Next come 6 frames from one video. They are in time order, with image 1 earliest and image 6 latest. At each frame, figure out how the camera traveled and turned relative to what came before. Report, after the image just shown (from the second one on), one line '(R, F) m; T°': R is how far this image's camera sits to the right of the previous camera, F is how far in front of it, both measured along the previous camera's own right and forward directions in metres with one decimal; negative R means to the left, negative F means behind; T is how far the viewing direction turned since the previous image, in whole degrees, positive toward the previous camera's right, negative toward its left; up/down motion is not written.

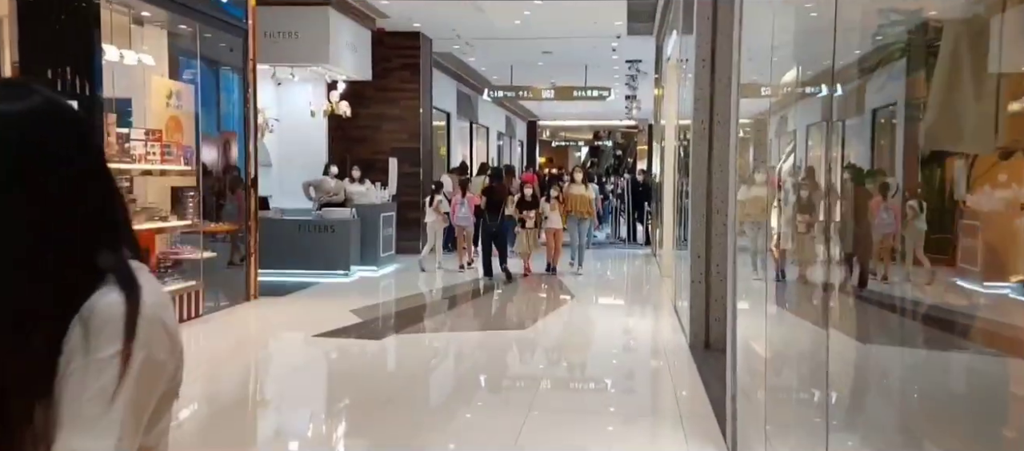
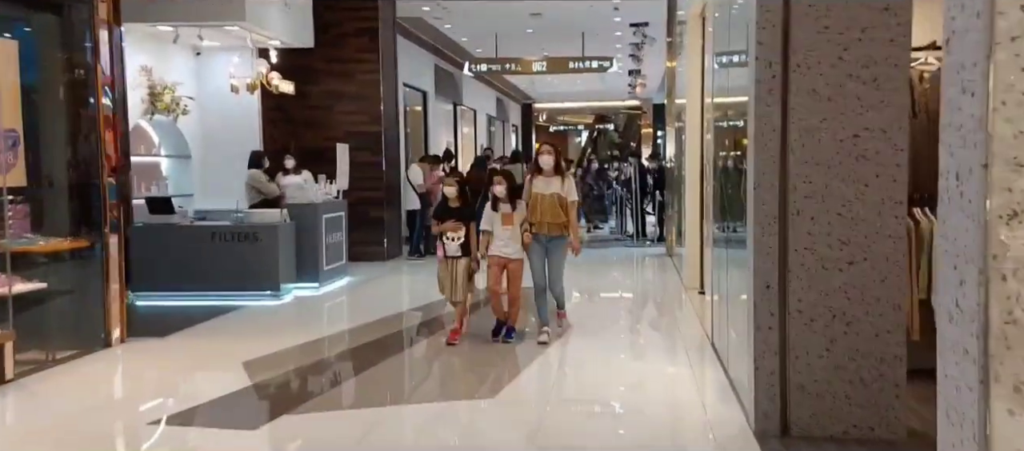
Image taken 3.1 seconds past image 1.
(+0.2, +2.3) m; 0°
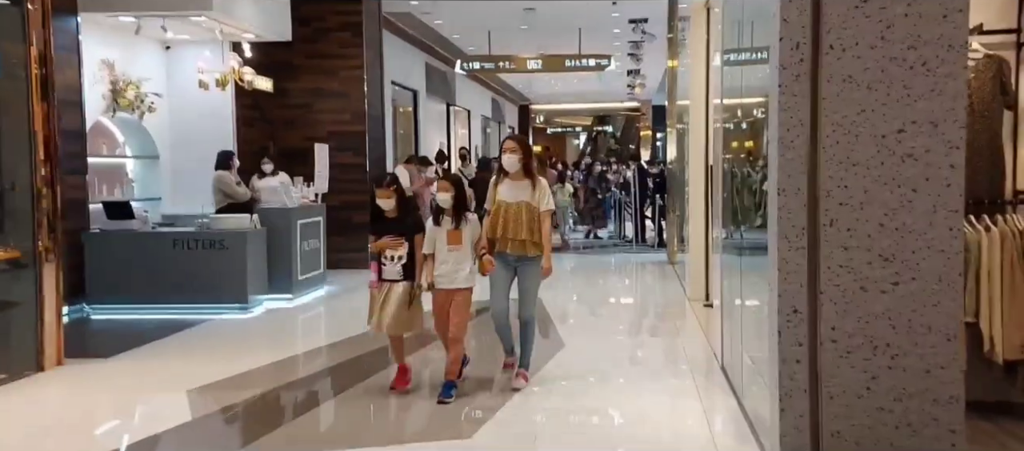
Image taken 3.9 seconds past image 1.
(+0.1, +0.6) m; 0°
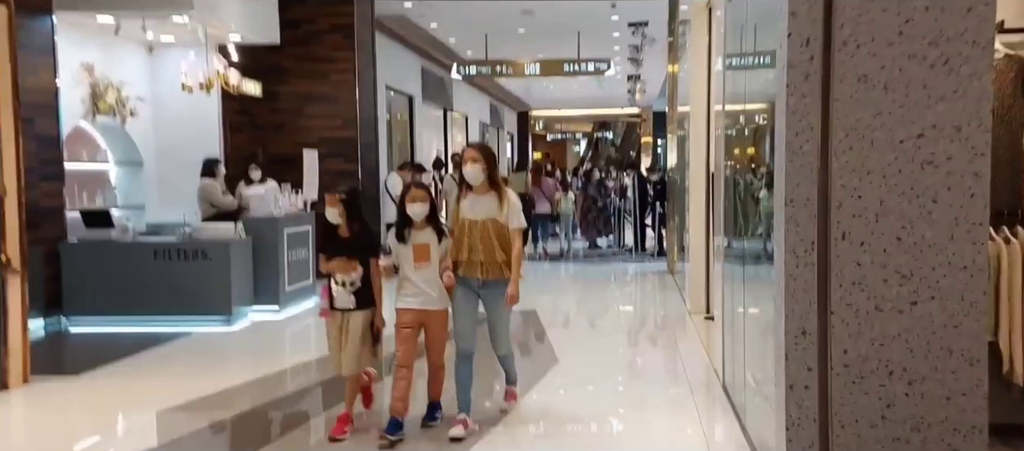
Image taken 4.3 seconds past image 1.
(+0.1, +0.3) m; 0°
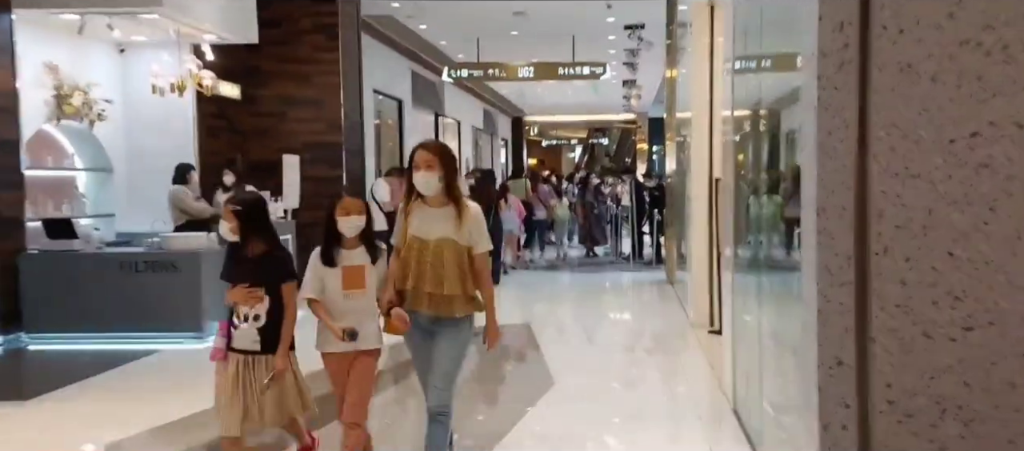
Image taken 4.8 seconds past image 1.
(0.0, +0.4) m; 0°
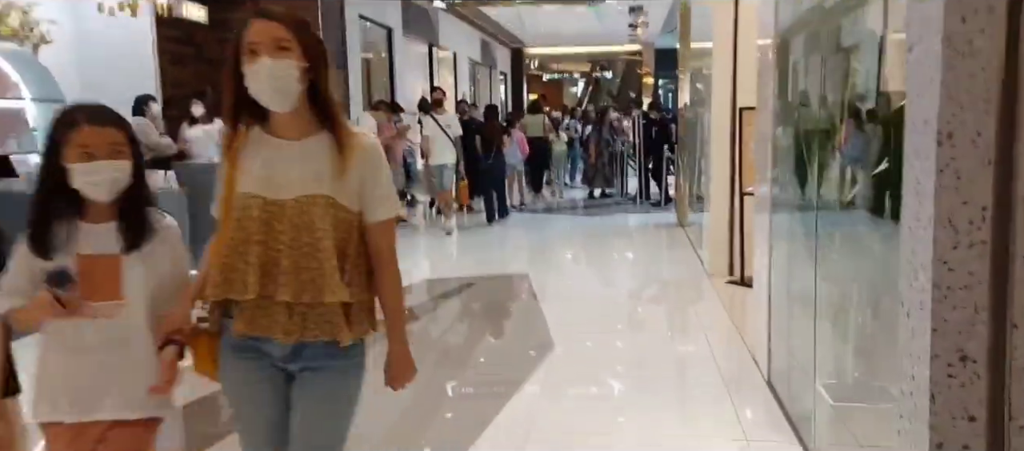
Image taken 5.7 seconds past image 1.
(0.0, +0.7) m; 0°
